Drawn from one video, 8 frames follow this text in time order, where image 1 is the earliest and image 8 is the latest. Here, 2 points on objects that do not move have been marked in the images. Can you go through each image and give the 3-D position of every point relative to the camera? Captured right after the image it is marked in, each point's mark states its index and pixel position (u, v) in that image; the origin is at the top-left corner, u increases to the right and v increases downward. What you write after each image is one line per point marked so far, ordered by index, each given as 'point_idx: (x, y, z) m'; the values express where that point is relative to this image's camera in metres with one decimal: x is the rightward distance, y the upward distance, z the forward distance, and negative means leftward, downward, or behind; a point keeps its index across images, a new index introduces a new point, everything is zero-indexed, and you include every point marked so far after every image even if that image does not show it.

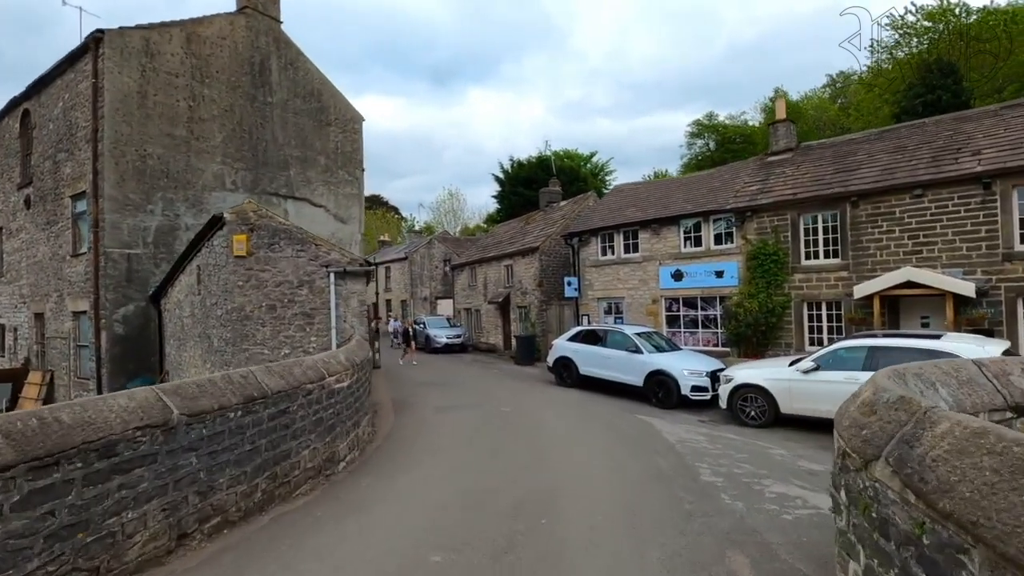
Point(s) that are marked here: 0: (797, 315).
0: (+8.0, -0.8, +15.2) m
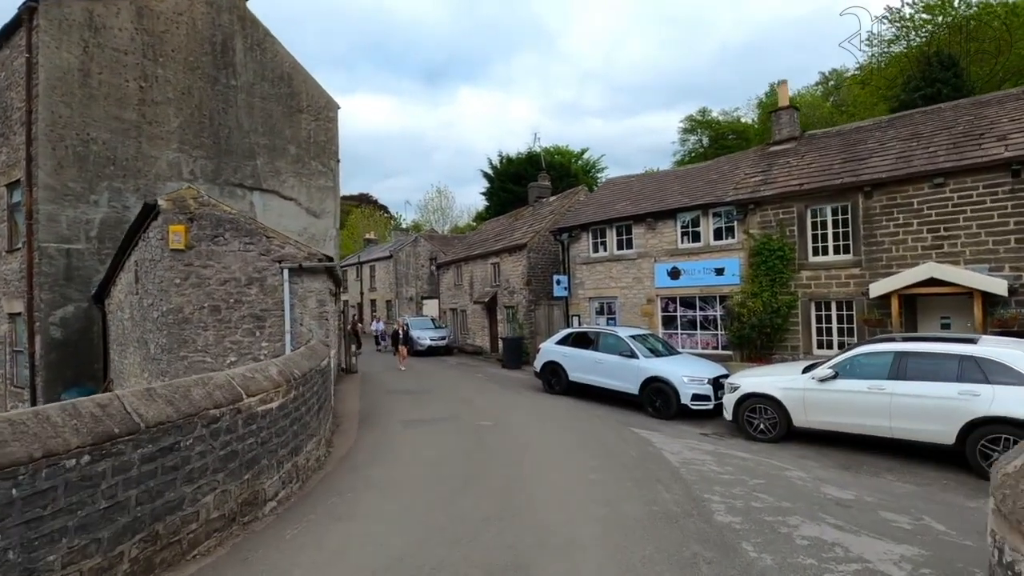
0: (+7.6, -0.7, +14.0) m
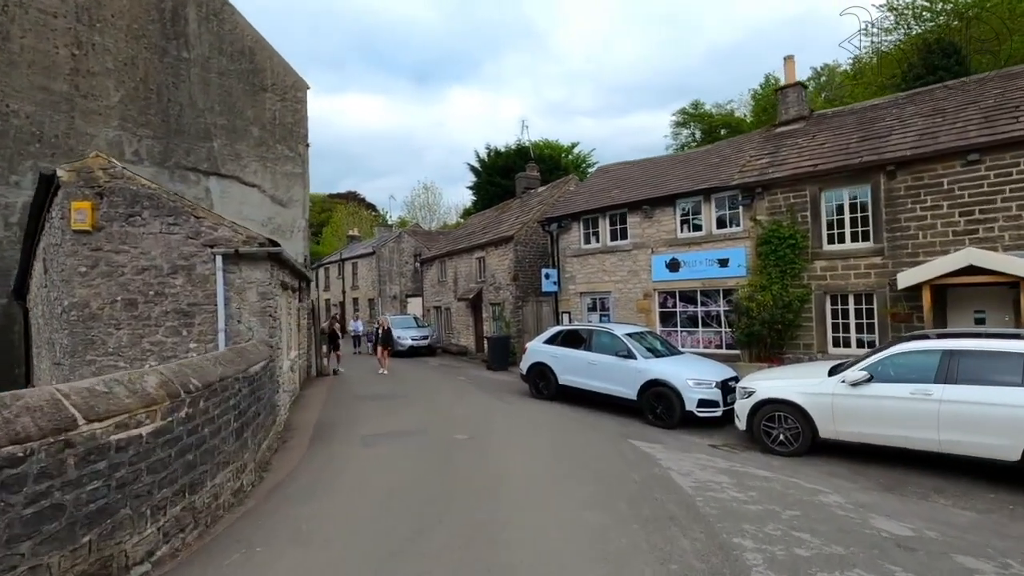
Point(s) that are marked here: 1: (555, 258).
0: (+7.2, -0.5, +12.6) m
1: (+1.5, +1.0, +18.4) m
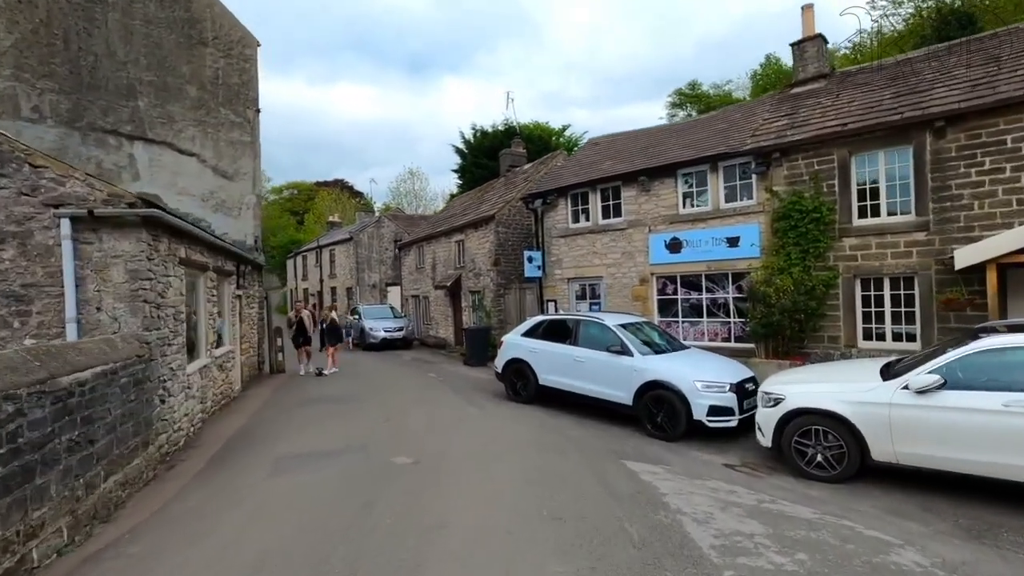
0: (+6.6, -0.2, +10.6) m
1: (+0.8, +1.5, +16.3) m
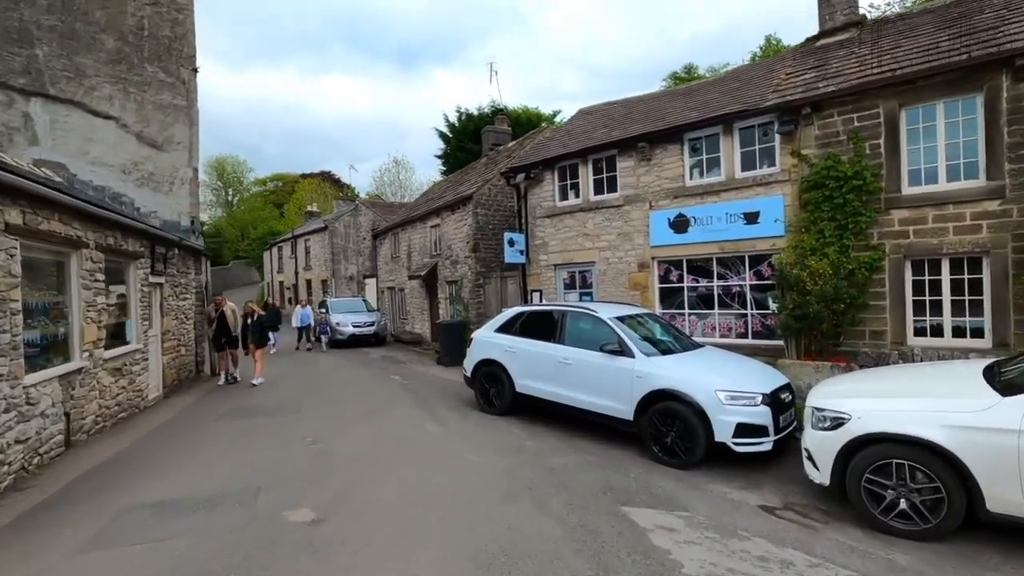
0: (+6.2, +0.1, +8.6) m
1: (+0.3, +1.8, +14.2) m
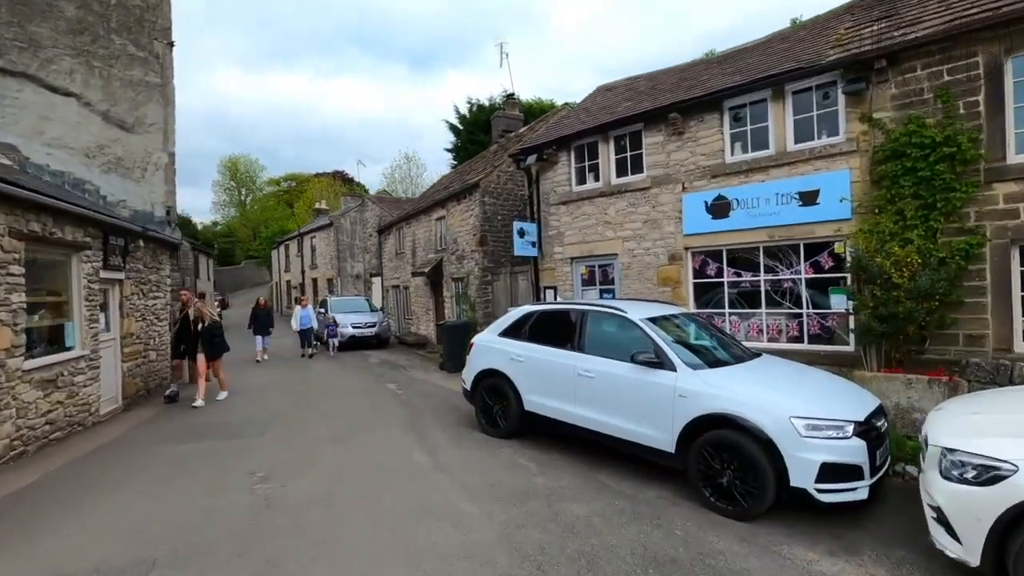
0: (+6.3, +0.2, +6.9) m
1: (+0.5, +1.9, +12.6) m
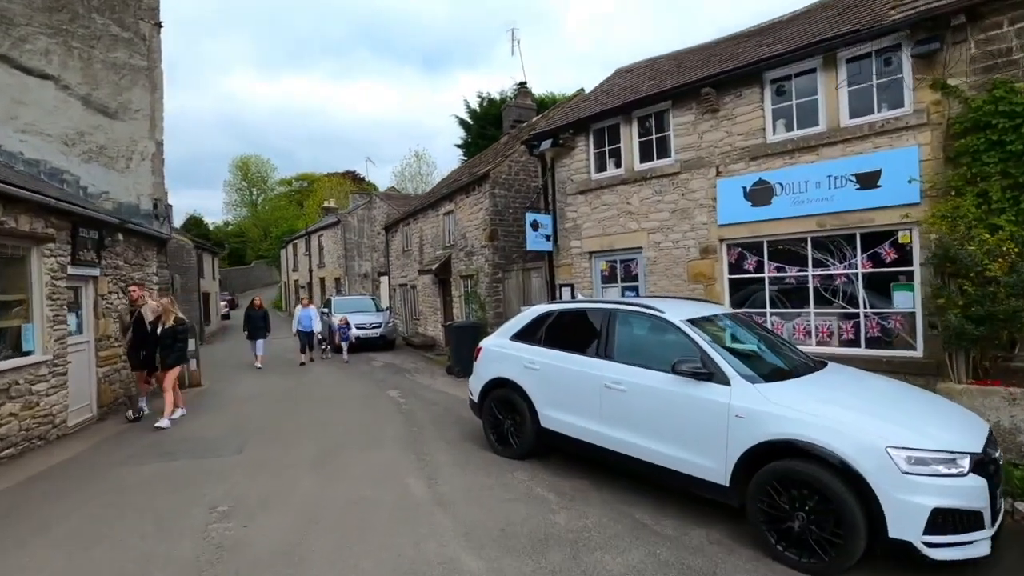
0: (+6.4, +0.3, +5.7) m
1: (+0.8, +1.9, +11.6) m
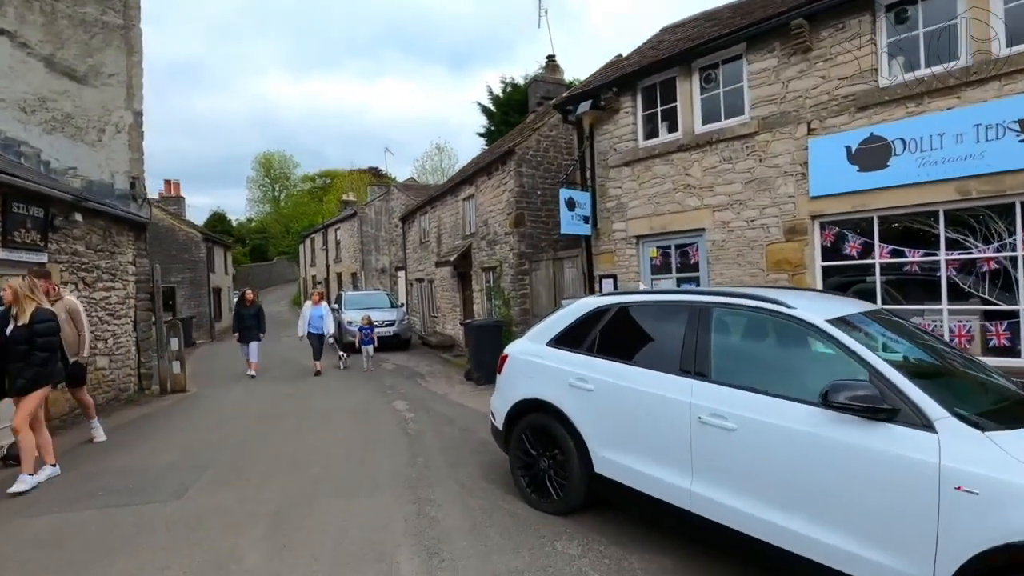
0: (+6.7, +0.4, +3.7) m
1: (+1.3, +2.0, +9.7) m
